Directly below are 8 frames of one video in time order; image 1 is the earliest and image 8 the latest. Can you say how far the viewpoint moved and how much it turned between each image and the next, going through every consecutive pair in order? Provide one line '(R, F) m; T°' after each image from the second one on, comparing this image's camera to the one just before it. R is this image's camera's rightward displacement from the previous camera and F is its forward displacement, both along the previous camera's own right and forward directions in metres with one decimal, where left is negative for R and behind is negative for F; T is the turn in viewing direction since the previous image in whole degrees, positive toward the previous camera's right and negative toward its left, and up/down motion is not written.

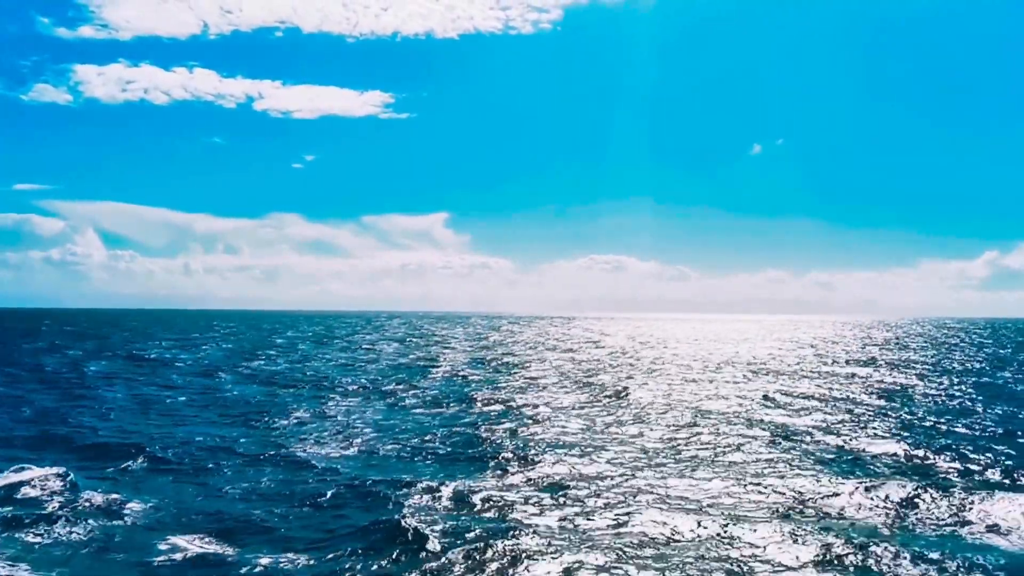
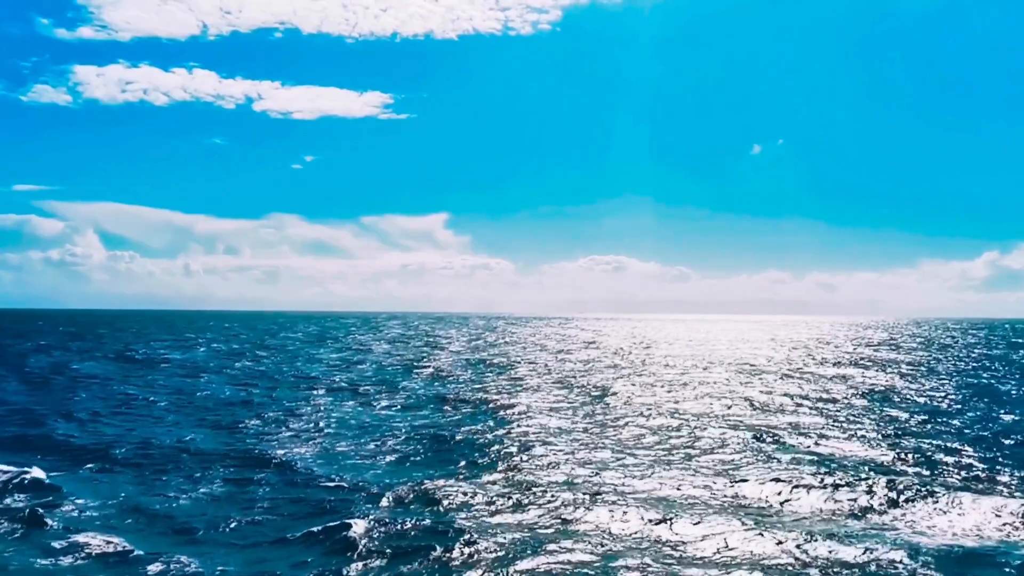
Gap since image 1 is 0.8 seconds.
(+2.6, +0.2) m; 0°
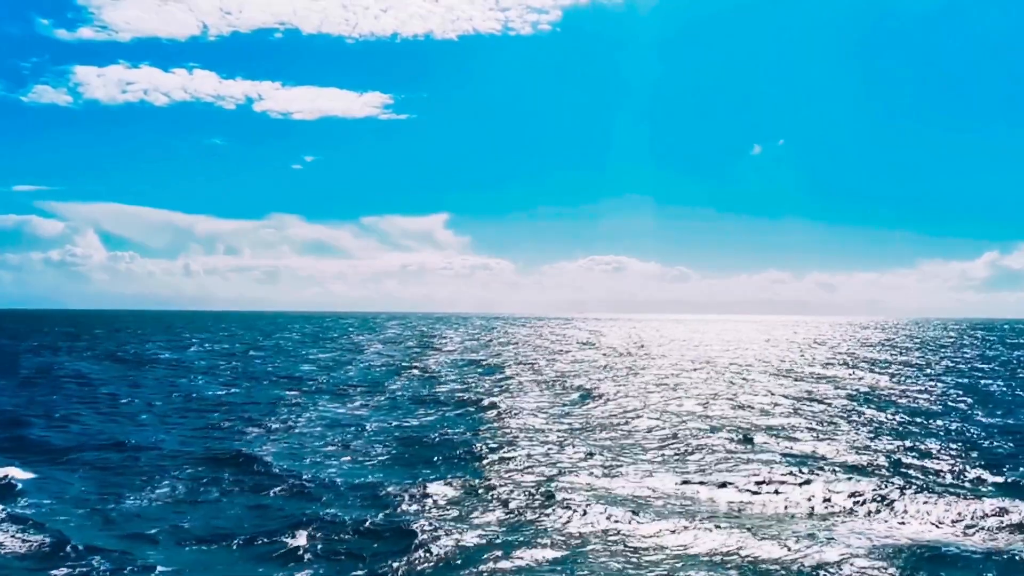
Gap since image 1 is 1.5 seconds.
(+1.8, +0.1) m; 0°
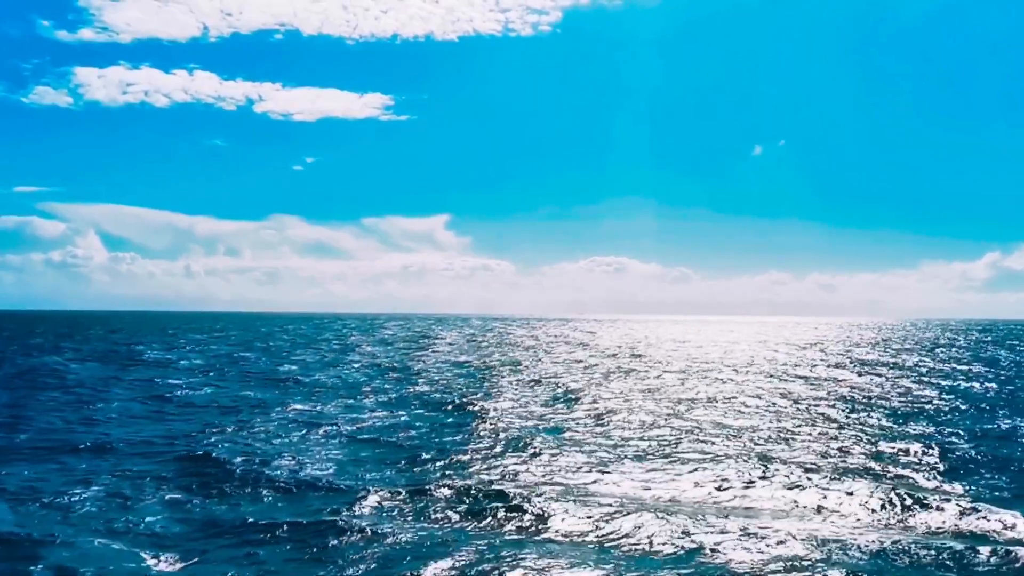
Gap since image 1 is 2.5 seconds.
(+2.4, +0.2) m; 0°
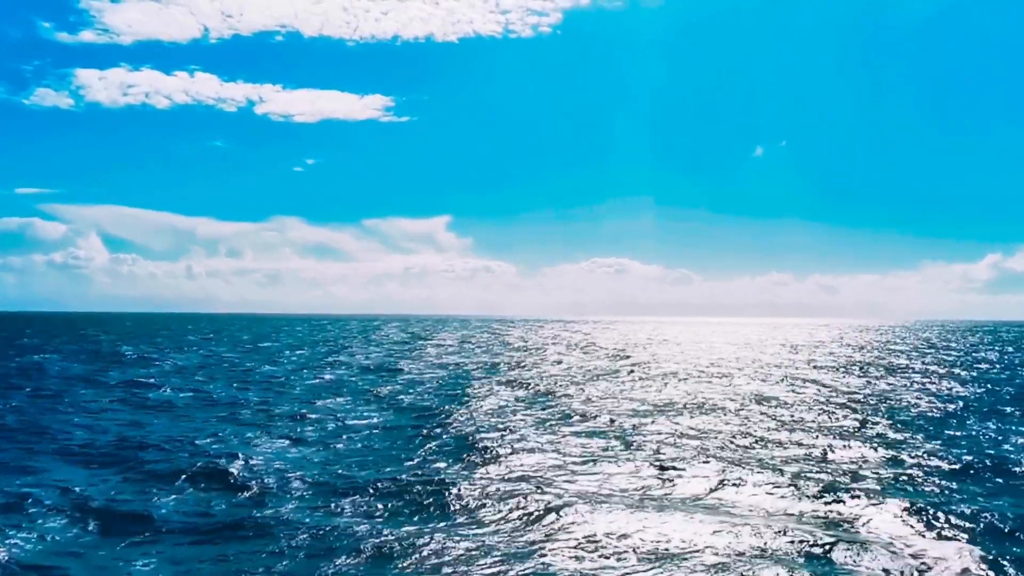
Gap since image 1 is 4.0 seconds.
(+3.1, +1.0) m; 0°
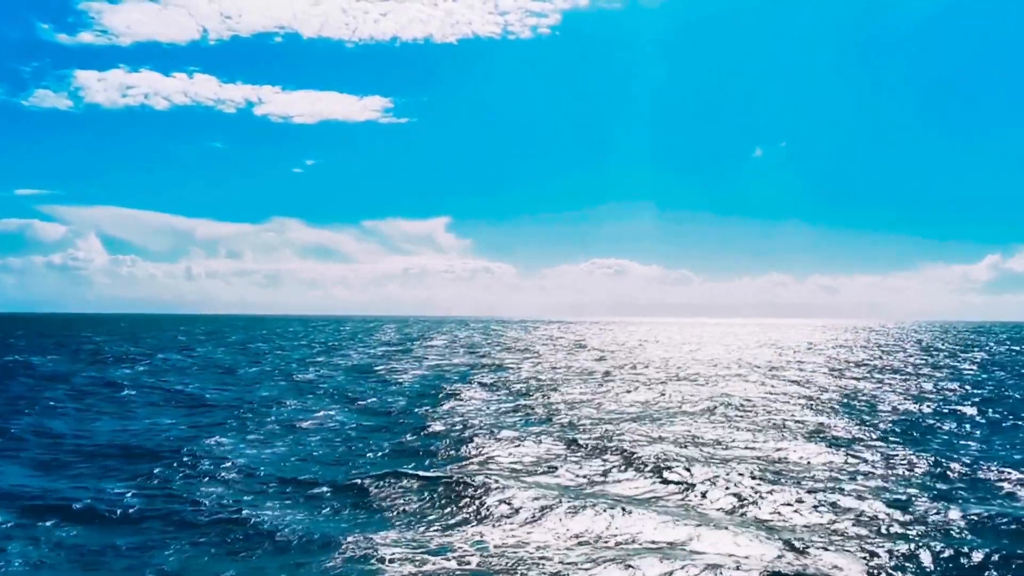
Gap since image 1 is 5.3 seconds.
(+2.4, +0.8) m; 0°
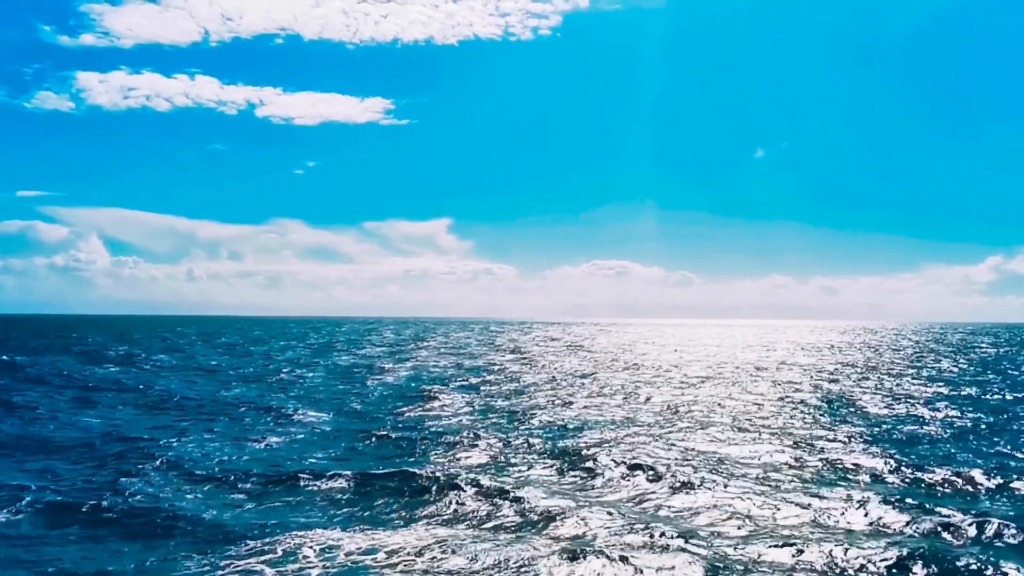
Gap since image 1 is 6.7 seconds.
(+2.0, +0.5) m; 0°
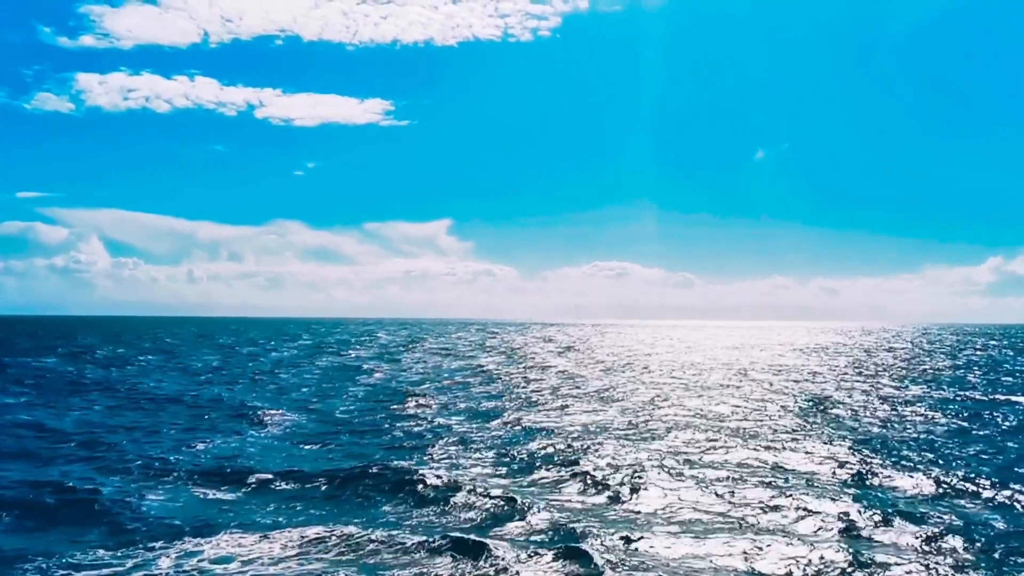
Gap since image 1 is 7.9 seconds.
(+1.8, +0.5) m; 0°
